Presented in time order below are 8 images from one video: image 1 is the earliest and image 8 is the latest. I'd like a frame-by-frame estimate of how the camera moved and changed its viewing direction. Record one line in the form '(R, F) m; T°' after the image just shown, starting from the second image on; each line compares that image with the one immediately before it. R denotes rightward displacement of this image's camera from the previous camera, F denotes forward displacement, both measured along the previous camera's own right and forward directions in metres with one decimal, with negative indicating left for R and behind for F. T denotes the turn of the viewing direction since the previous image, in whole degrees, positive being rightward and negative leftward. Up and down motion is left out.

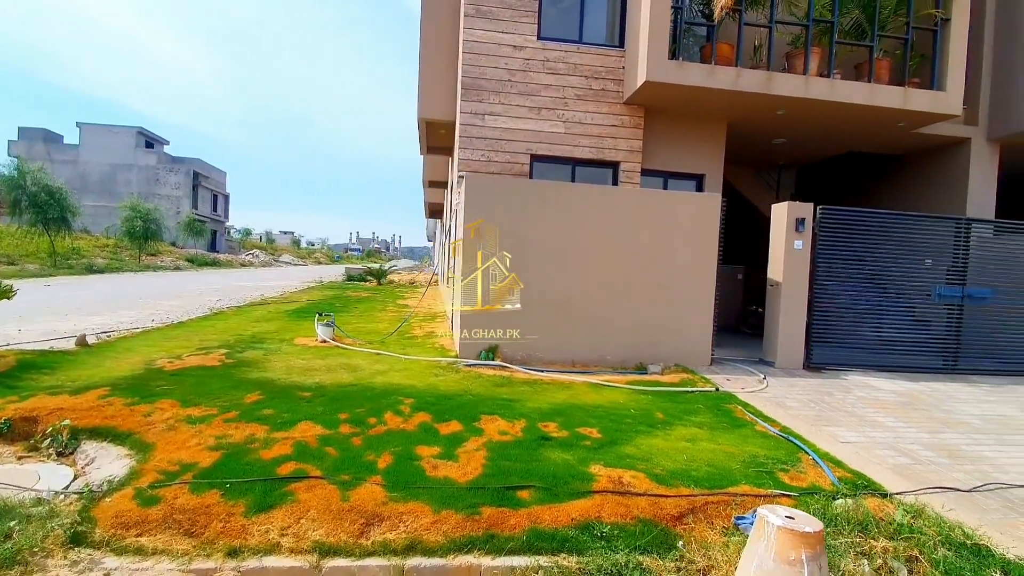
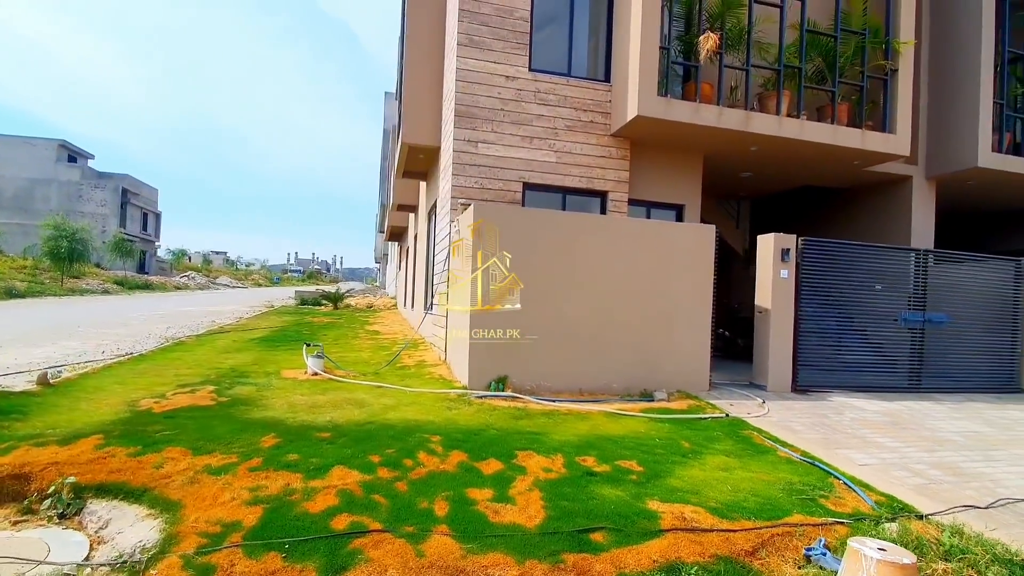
(-0.8, +0.1) m; +6°
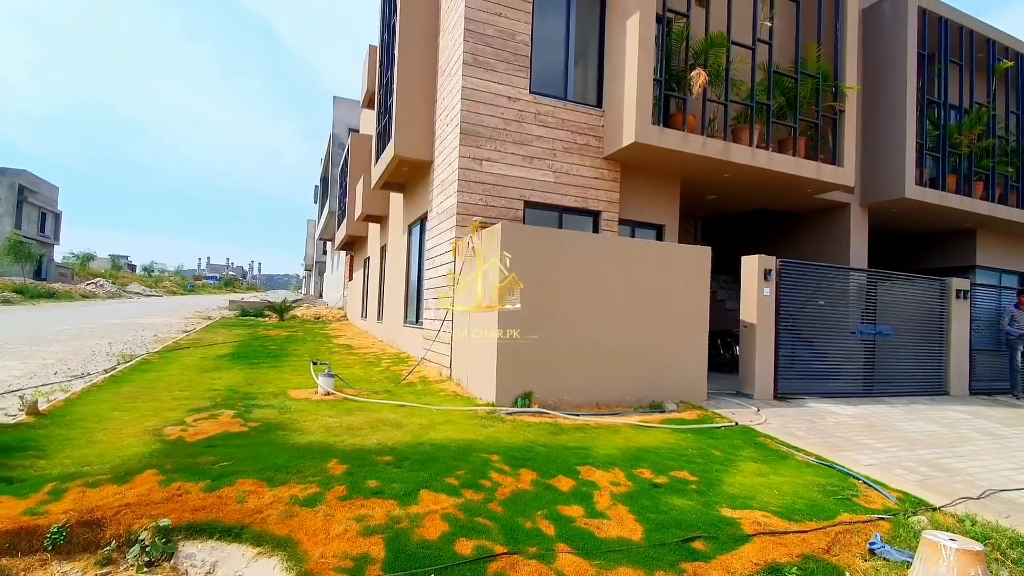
(-1.2, -0.1) m; +8°
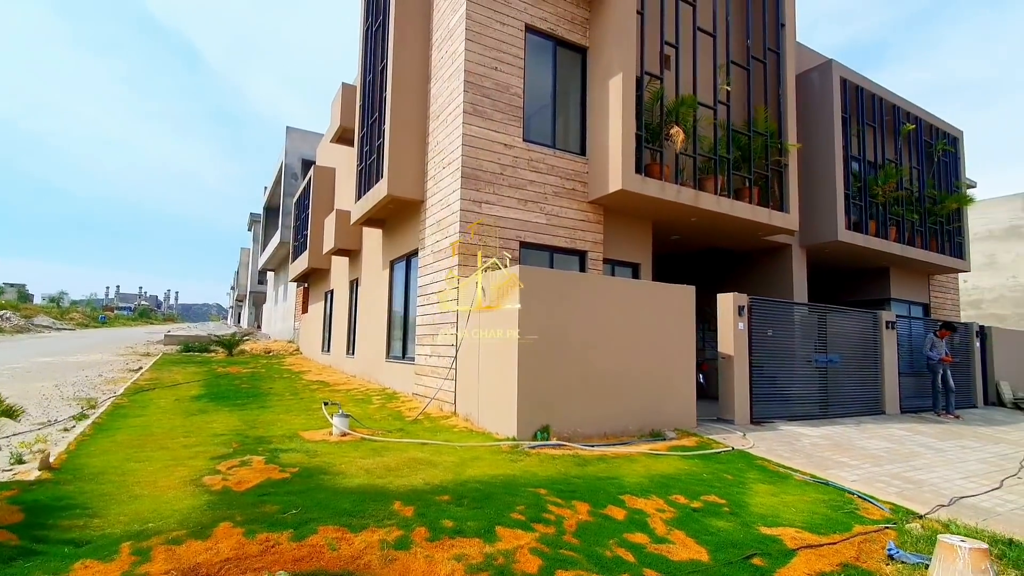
(-1.1, -0.3) m; +8°
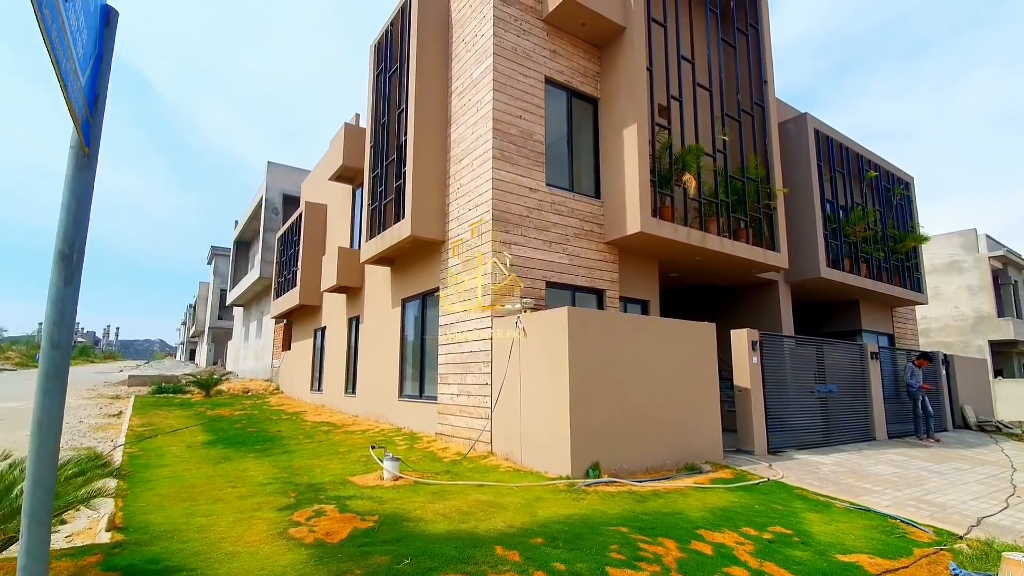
(-1.3, -0.2) m; +5°
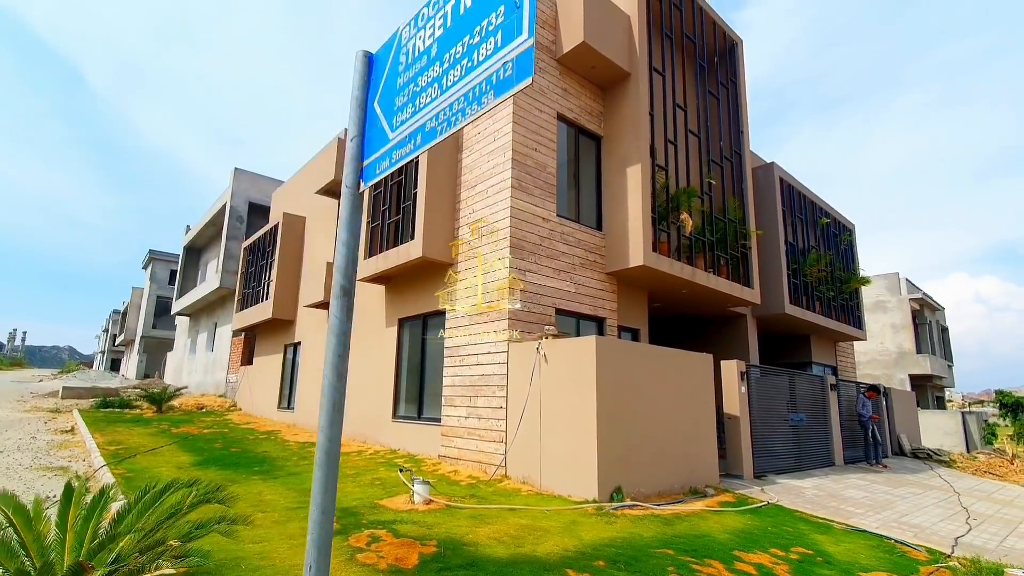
(-1.3, -0.2) m; +6°
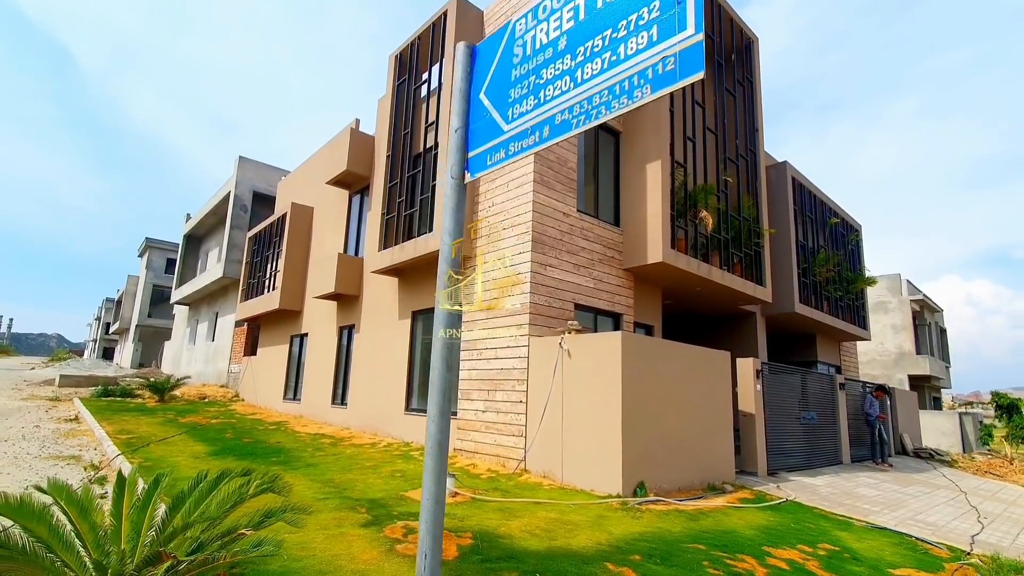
(-0.5, 0.0) m; +1°
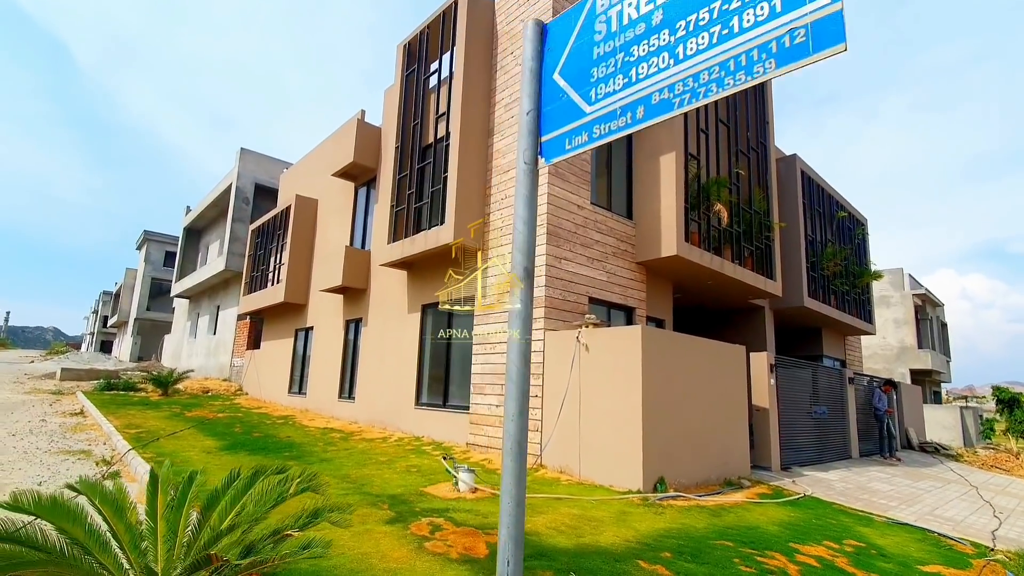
(-0.3, +0.1) m; 0°
